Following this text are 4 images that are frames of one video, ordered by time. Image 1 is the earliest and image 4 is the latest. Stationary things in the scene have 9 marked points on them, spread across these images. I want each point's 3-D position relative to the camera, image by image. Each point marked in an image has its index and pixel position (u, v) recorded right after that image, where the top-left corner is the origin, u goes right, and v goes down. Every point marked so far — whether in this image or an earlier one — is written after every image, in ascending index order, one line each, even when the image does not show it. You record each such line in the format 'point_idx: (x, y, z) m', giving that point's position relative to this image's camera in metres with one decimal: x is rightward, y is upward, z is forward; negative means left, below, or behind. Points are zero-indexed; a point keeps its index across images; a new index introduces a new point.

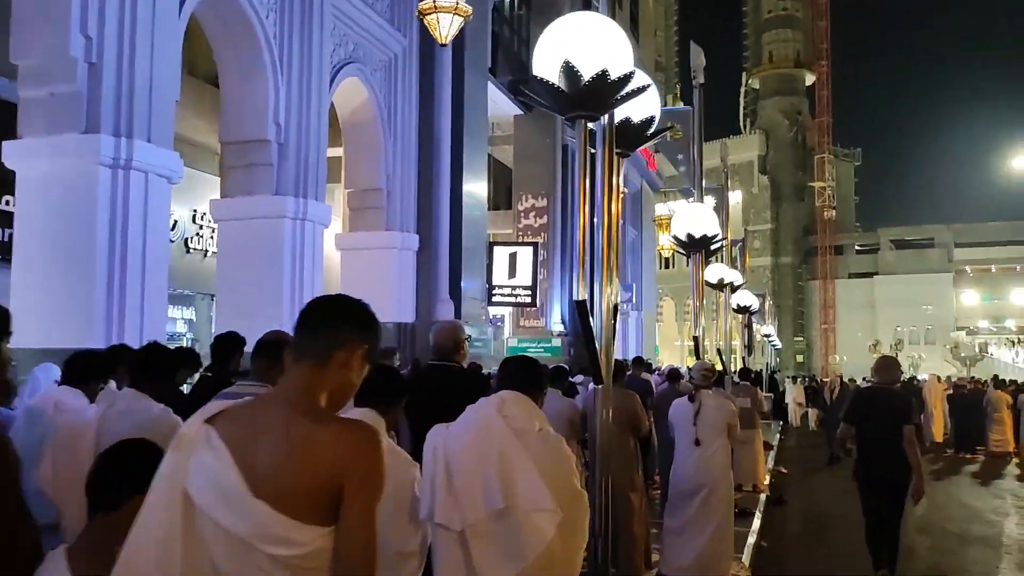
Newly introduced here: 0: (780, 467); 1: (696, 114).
0: (+5.0, -3.4, +16.8) m
1: (+2.5, +2.4, +12.2) m
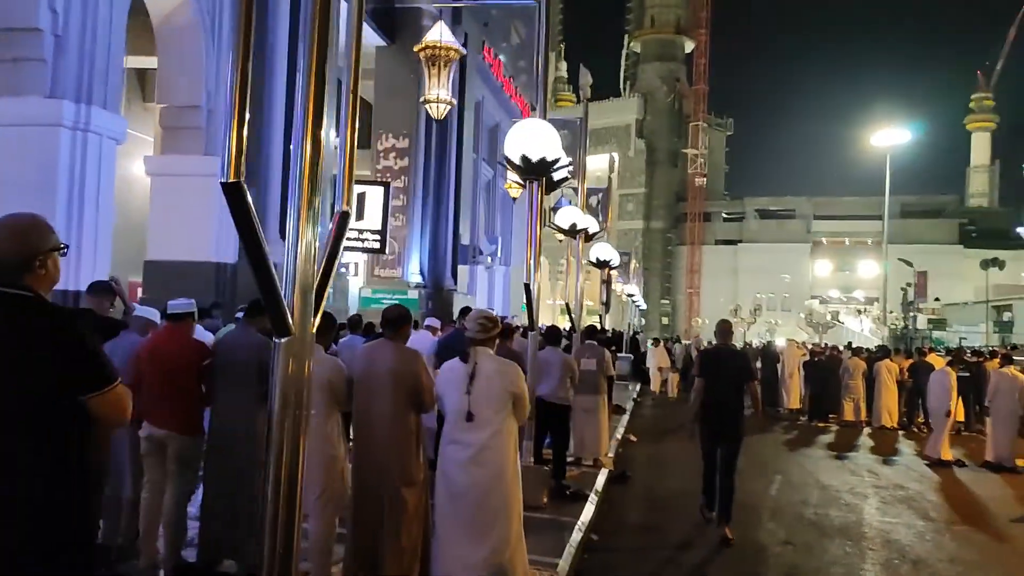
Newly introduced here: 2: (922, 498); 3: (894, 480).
0: (+2.0, -2.6, +15.4) m
1: (+0.4, +3.1, +10.2) m
2: (+5.0, -2.6, +10.8) m
3: (+5.2, -2.6, +12.1) m
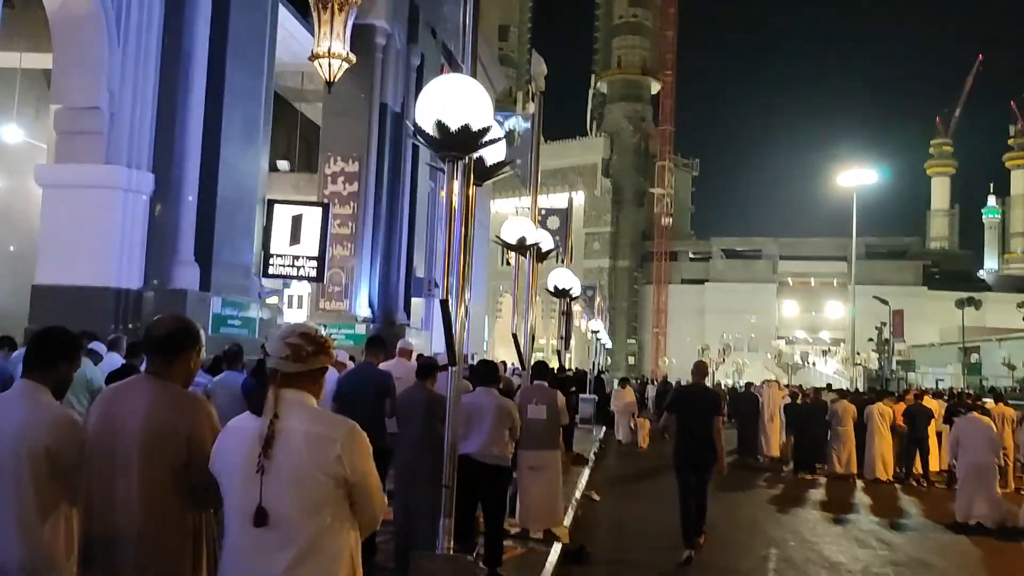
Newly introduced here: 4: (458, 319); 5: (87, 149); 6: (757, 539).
0: (+1.1, -3.0, +13.1) m
1: (-0.2, +2.8, +8.1) m
2: (+4.3, -2.8, +8.6) m
3: (+4.4, -2.9, +9.9) m
4: (-0.4, -0.2, +6.4) m
5: (-7.0, +2.3, +14.5) m
6: (+2.8, -2.9, +10.1) m
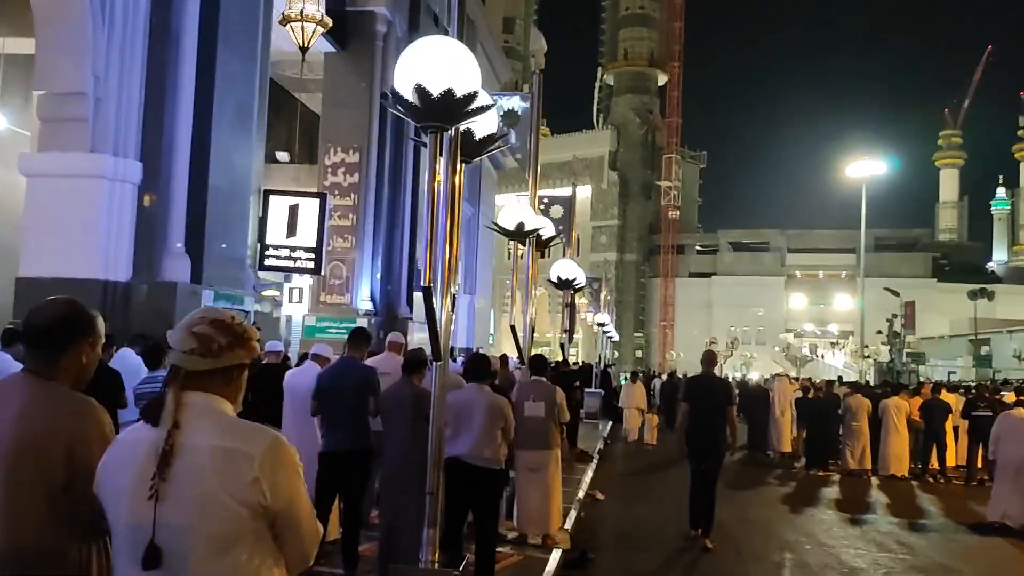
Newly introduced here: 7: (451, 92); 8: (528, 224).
0: (+1.2, -2.9, +12.5) m
1: (-0.3, +2.9, +7.5) m
2: (+4.3, -2.7, +8.1) m
3: (+4.4, -2.8, +9.3) m
4: (-0.4, -0.1, +5.8) m
5: (-7.0, +2.4, +13.9) m
6: (+2.8, -2.7, +9.6) m
7: (-0.4, +1.1, +5.2) m
8: (+0.2, +0.7, +10.1) m
